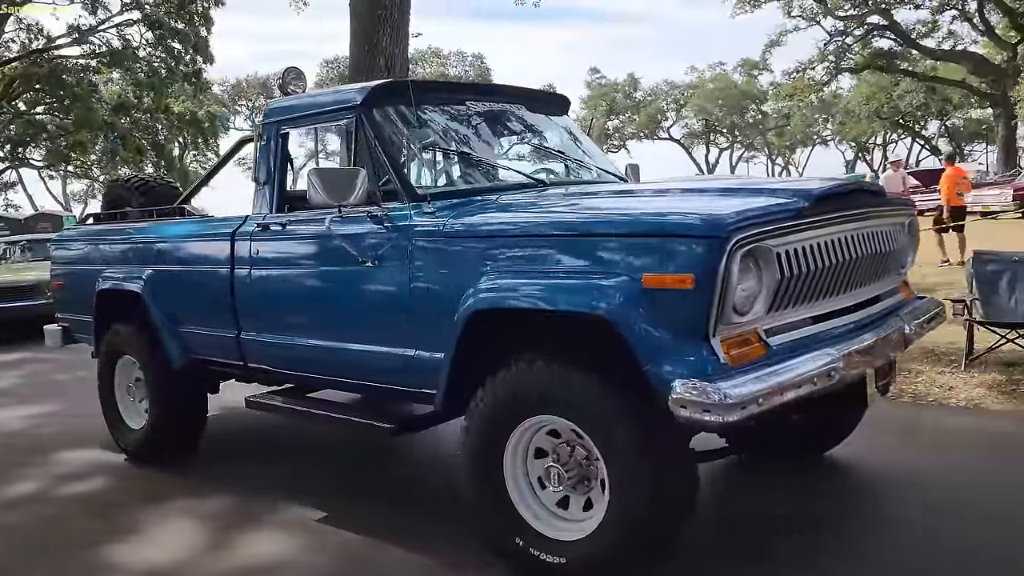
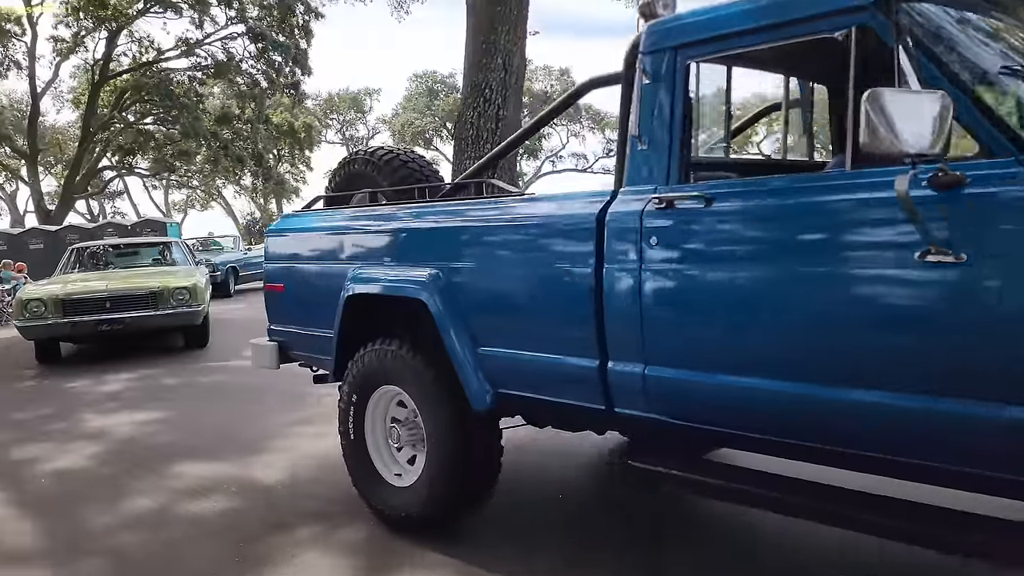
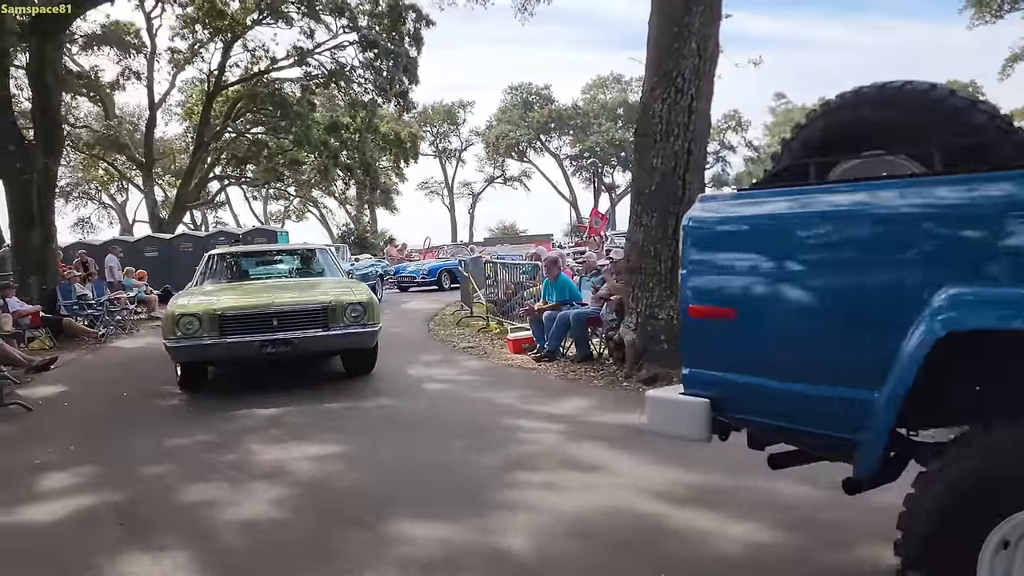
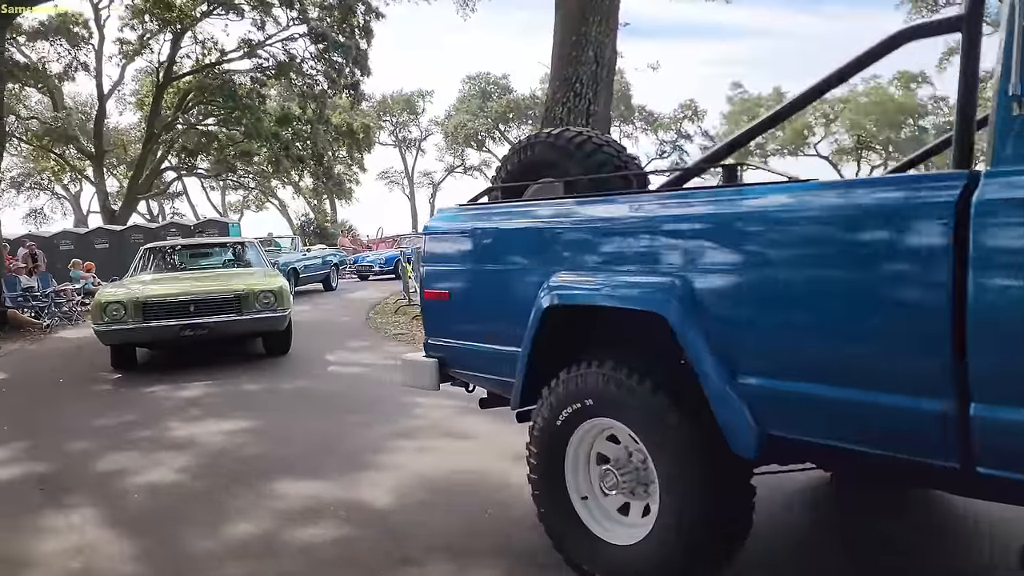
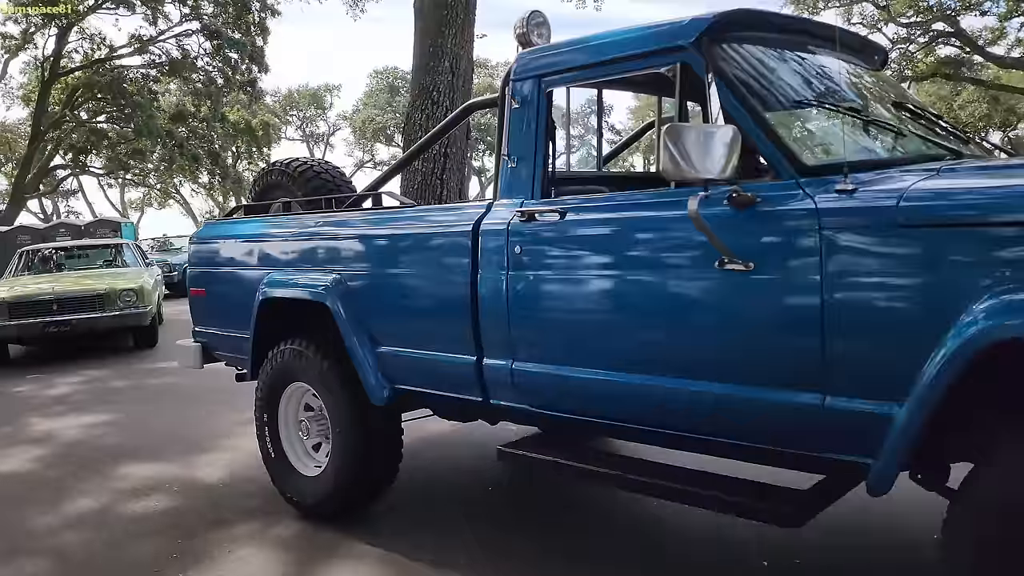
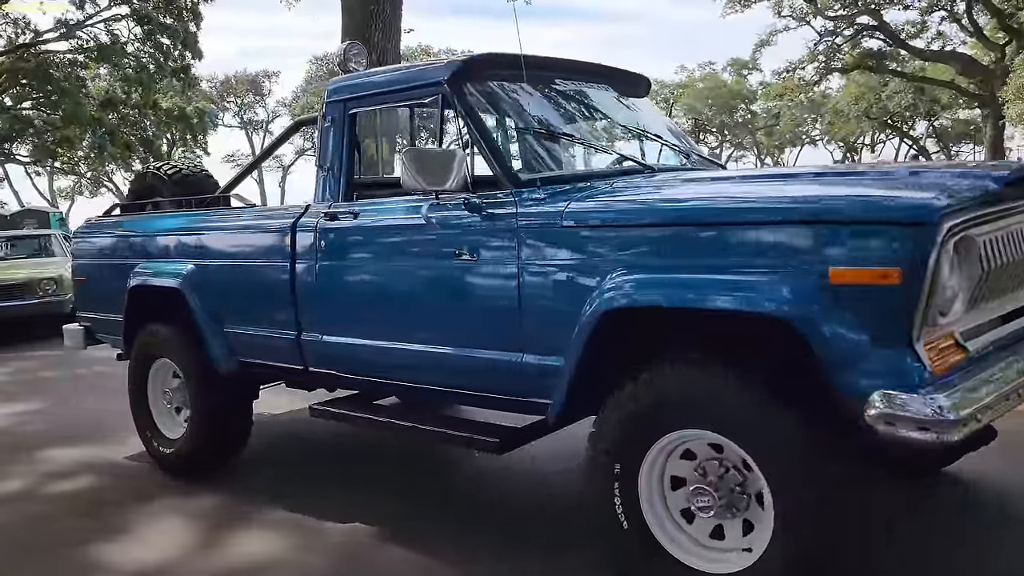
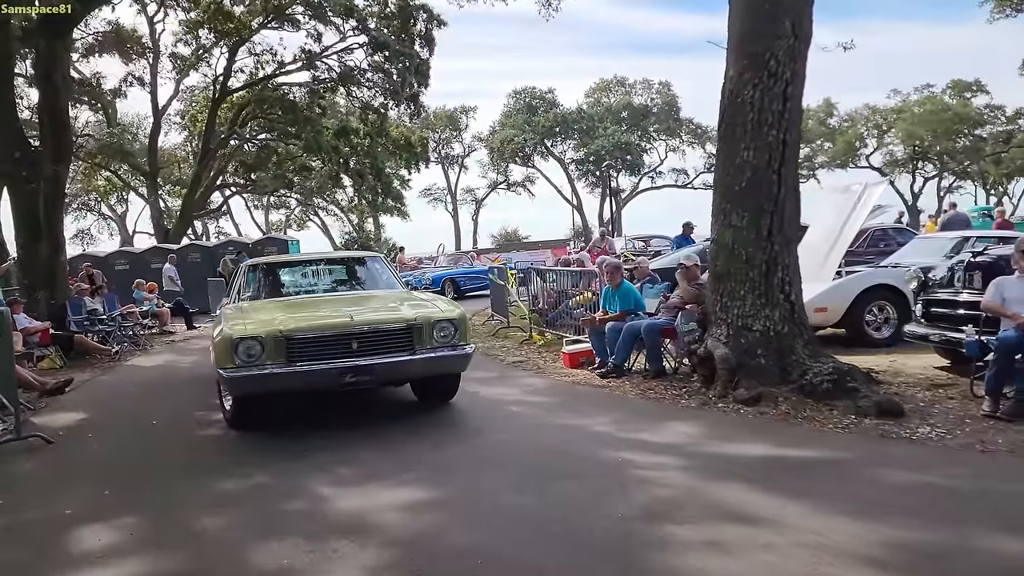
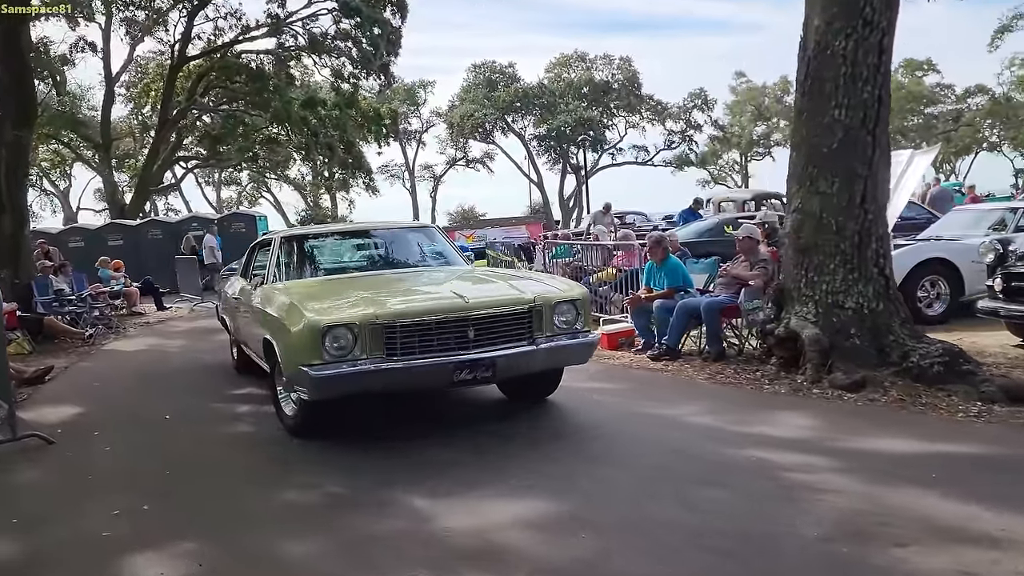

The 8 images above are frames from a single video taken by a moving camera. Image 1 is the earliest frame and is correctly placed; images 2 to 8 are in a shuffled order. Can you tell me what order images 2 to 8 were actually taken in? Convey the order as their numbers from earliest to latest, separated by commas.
6, 5, 2, 4, 3, 7, 8
